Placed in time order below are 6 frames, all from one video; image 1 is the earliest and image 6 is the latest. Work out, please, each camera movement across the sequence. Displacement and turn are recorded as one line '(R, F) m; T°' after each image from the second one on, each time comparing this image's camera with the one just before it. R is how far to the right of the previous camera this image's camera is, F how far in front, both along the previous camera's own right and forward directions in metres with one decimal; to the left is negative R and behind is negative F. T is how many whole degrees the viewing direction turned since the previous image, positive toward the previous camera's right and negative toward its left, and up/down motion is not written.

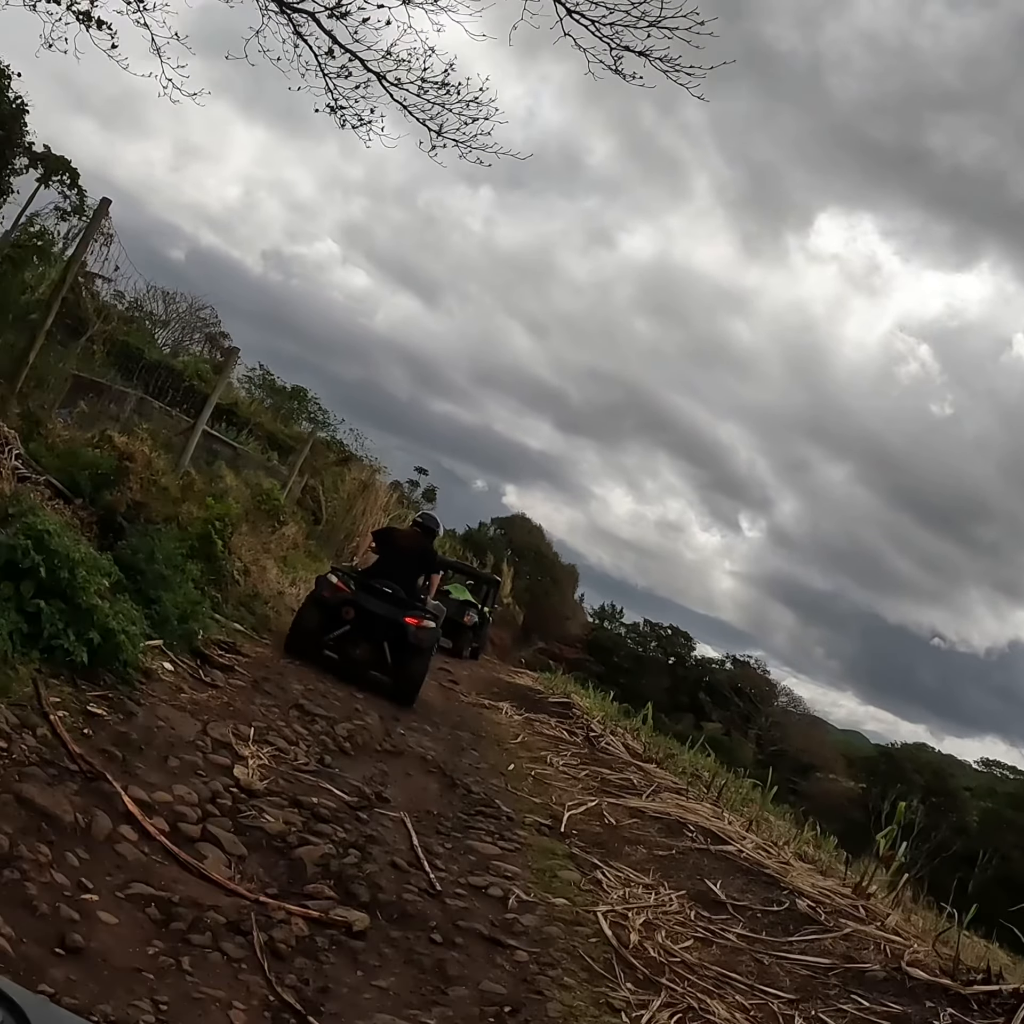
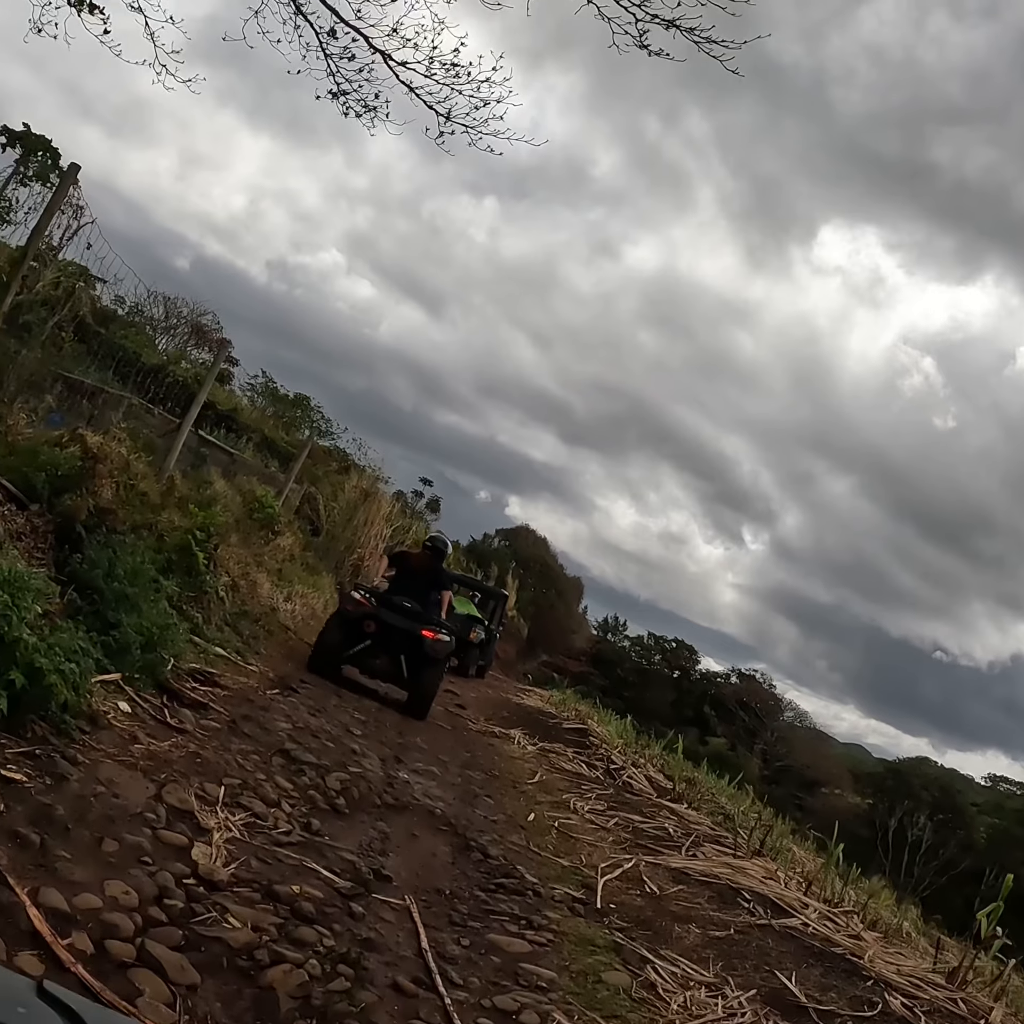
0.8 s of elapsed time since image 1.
(-0.1, +0.9) m; 0°
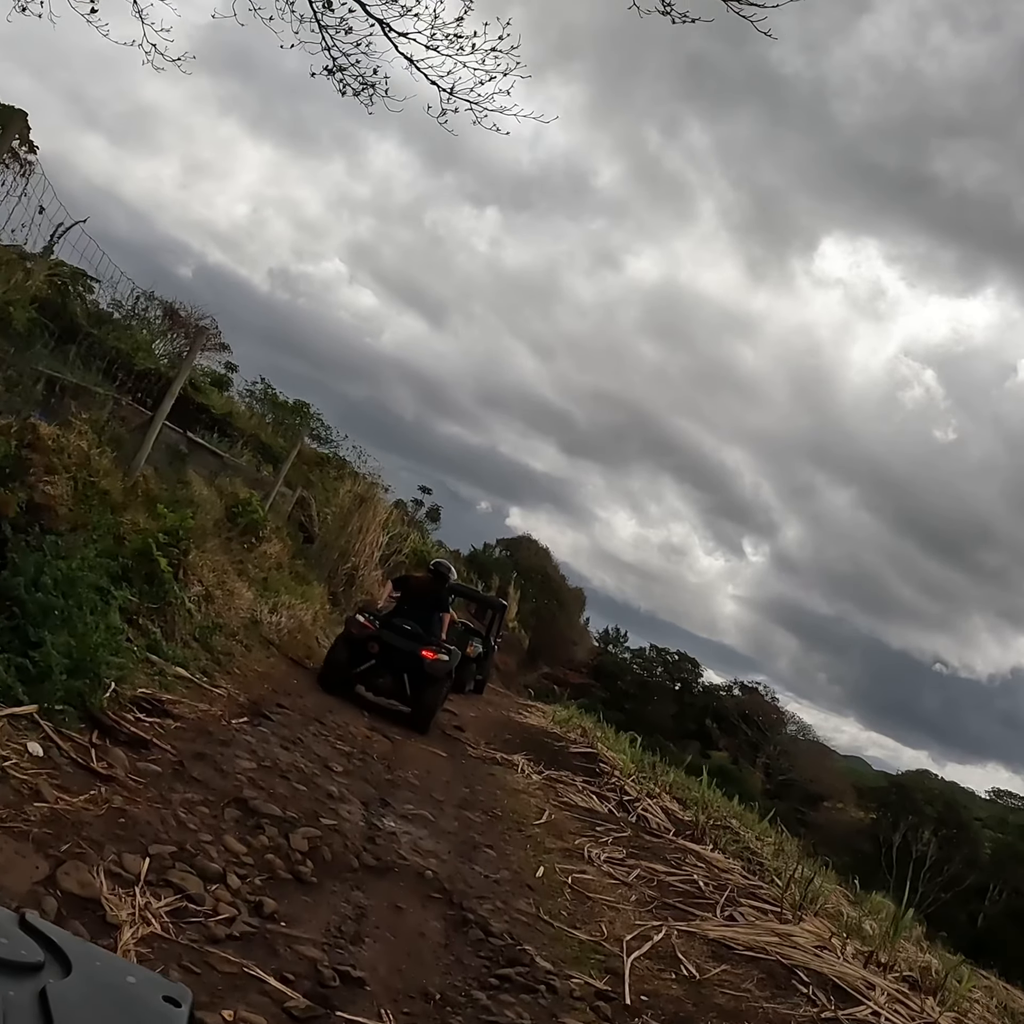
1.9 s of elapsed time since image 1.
(0.0, +0.9) m; 0°
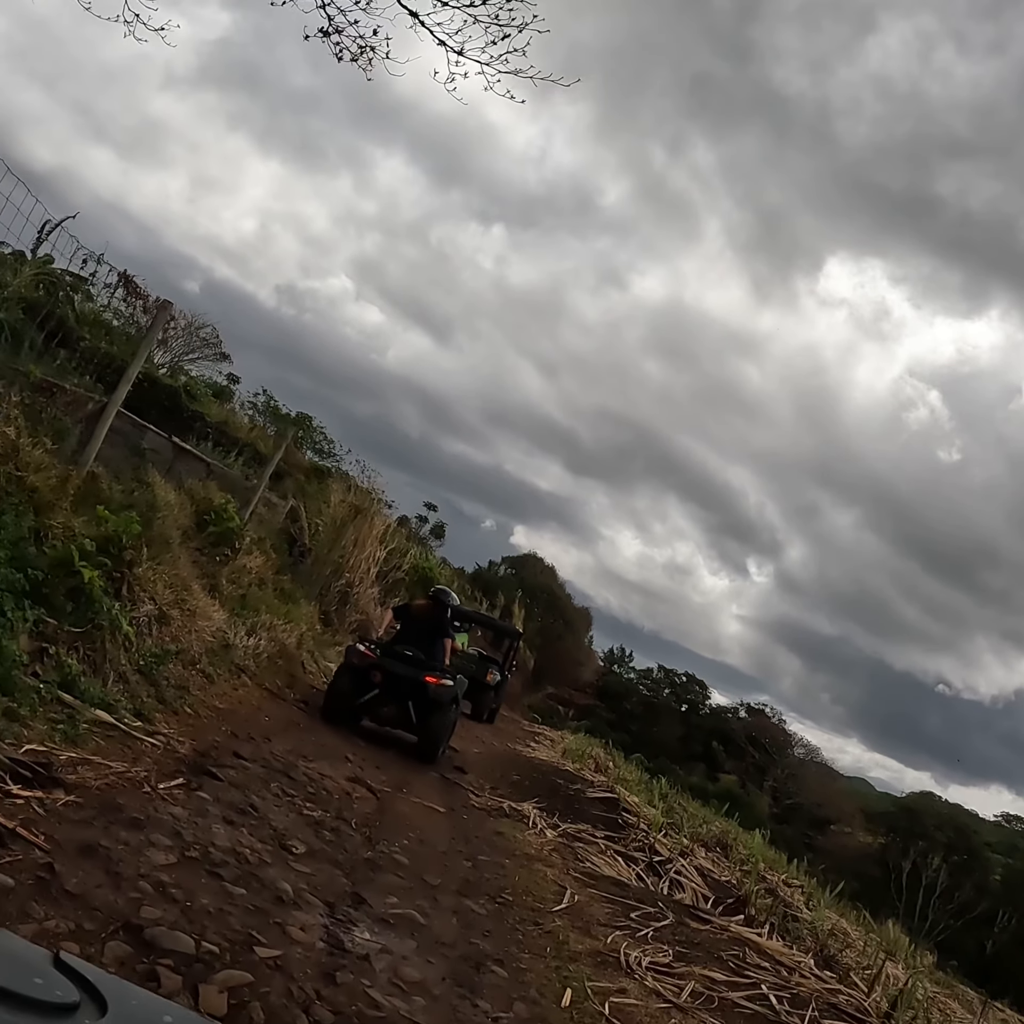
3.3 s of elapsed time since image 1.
(-0.1, +1.3) m; 0°
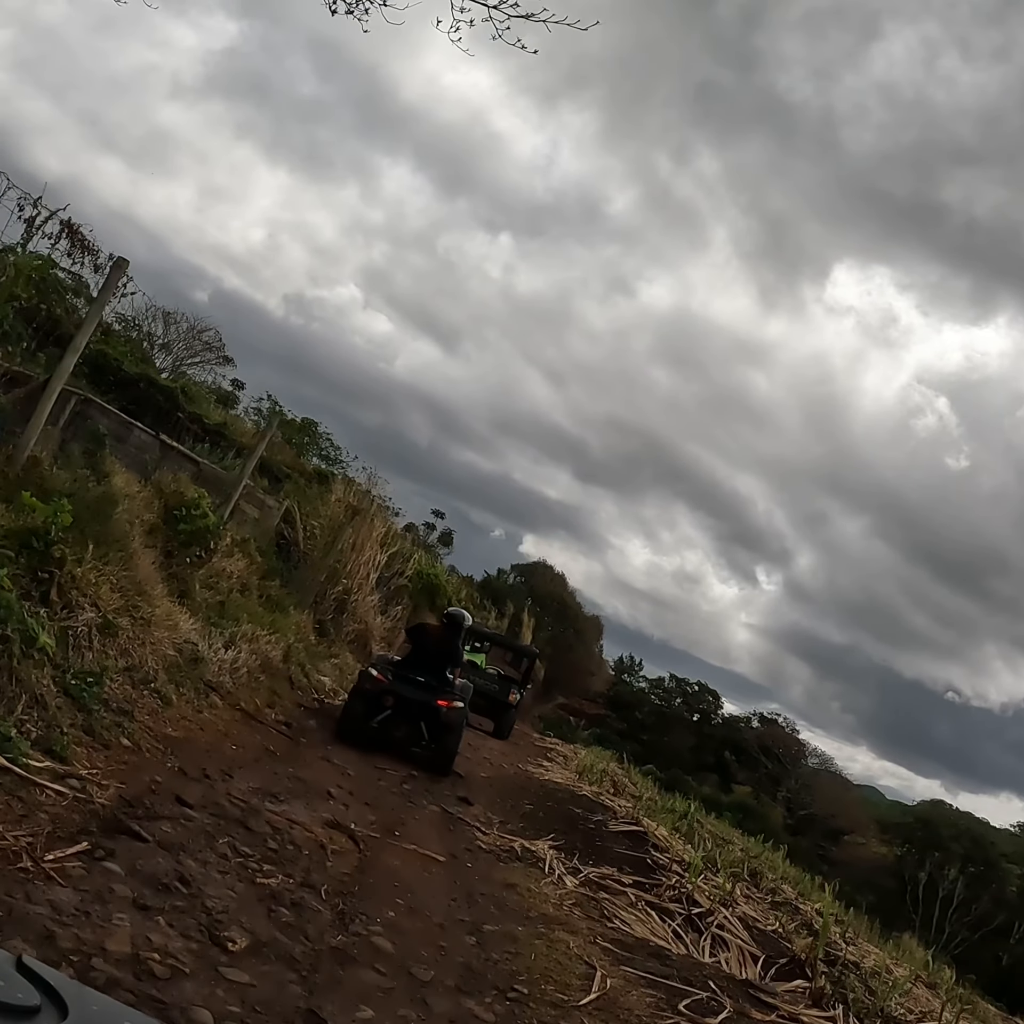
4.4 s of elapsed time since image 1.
(0.0, +1.1) m; -1°
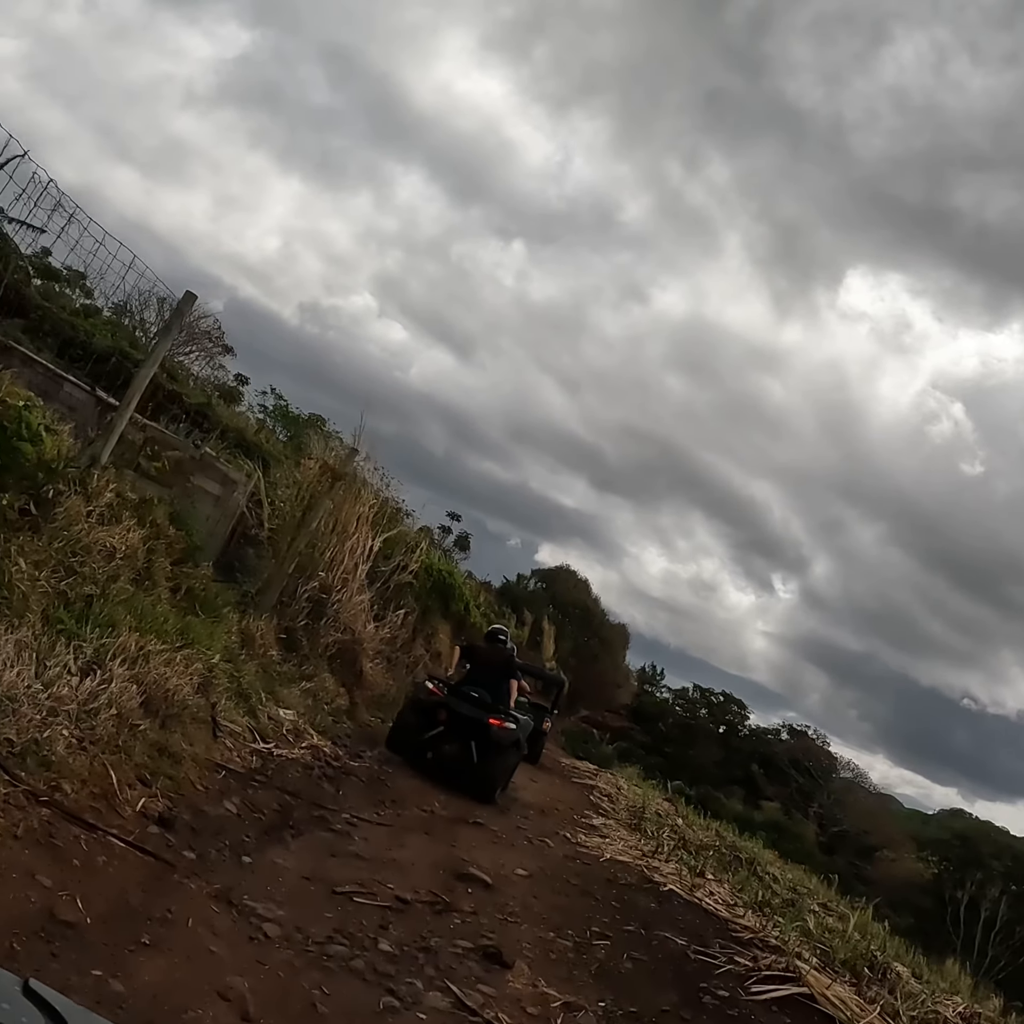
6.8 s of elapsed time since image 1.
(-0.2, +3.6) m; -1°
